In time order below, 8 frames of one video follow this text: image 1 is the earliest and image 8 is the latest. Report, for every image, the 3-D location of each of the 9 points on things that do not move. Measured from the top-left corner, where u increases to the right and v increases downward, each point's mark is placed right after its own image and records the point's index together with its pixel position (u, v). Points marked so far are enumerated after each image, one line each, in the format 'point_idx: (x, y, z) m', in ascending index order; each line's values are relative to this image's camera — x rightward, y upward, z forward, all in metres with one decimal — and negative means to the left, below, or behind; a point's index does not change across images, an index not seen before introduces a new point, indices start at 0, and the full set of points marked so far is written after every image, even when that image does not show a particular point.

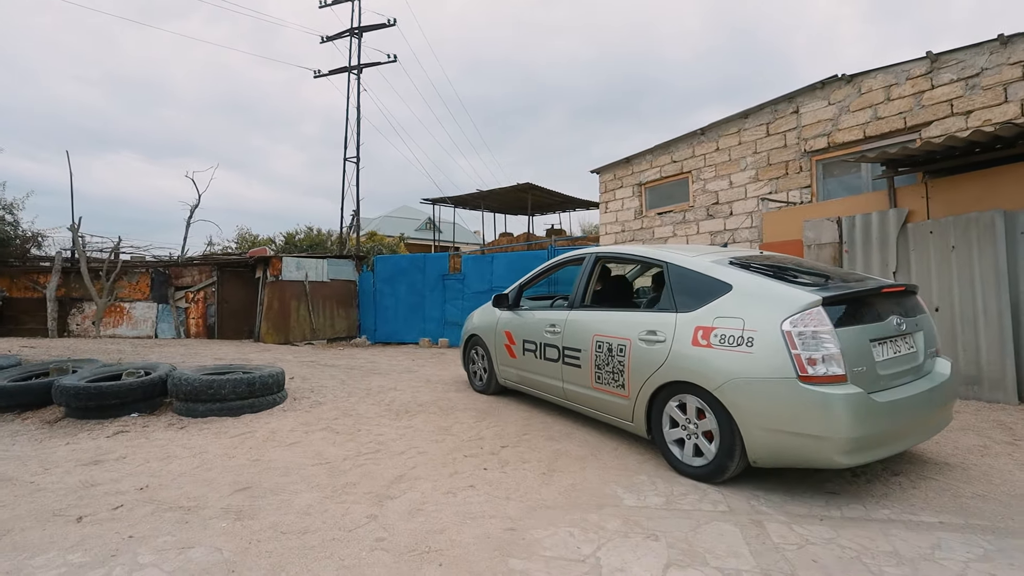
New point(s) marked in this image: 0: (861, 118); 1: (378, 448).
0: (+4.9, +2.4, +6.9) m
1: (-1.1, -1.4, +4.2) m
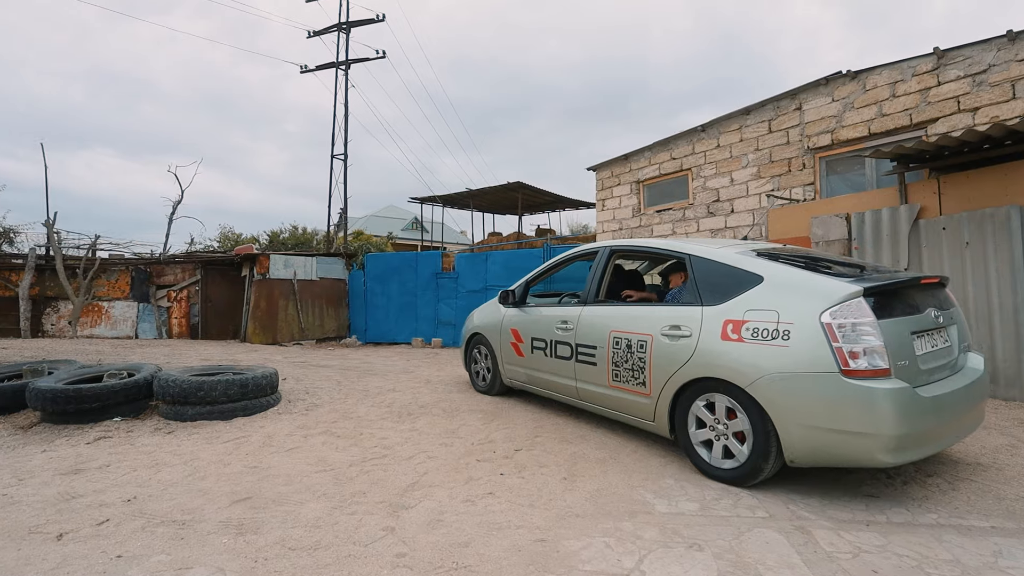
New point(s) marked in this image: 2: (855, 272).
0: (+4.9, +2.4, +6.8) m
1: (-1.0, -1.3, +3.9) m
2: (+2.3, +0.1, +3.1) m
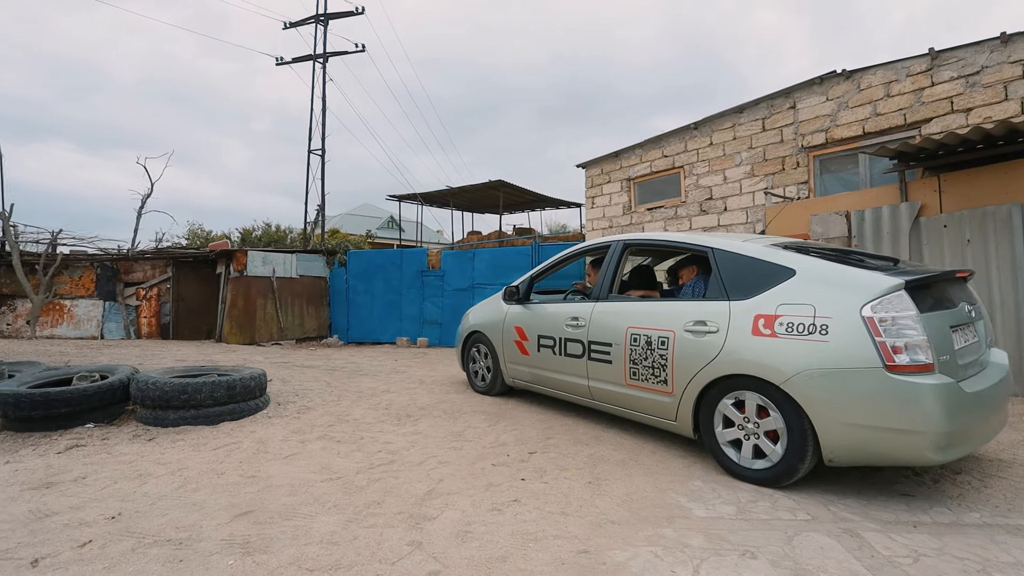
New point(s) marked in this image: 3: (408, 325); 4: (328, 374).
0: (+4.9, +2.5, +6.9) m
1: (-0.9, -1.3, +3.7) m
2: (+2.4, +0.1, +3.1) m
3: (-2.4, -0.8, +11.1) m
4: (-2.5, -1.2, +6.8) m
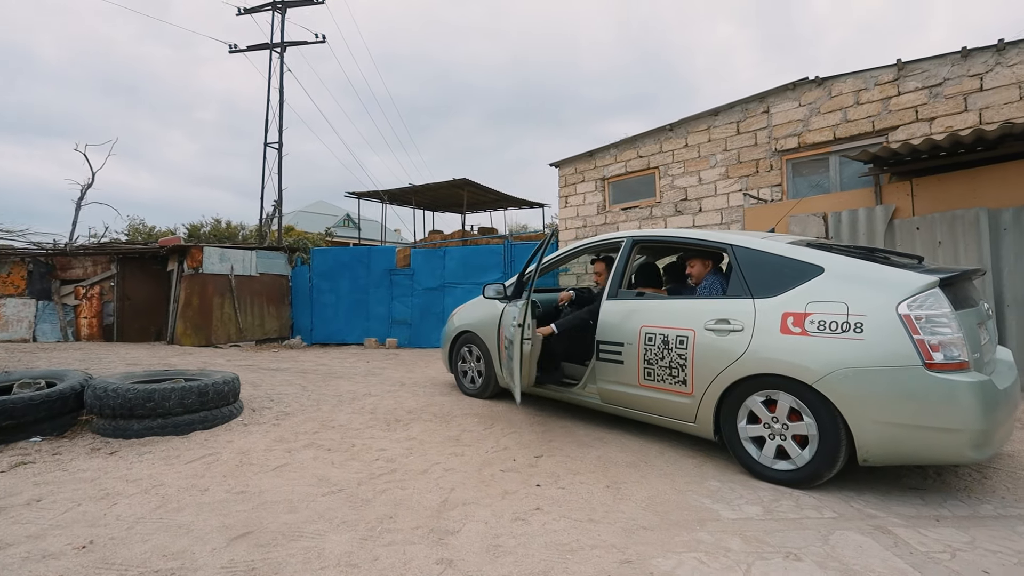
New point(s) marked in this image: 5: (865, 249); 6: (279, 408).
0: (+4.7, +2.5, +7.2) m
1: (-0.8, -1.2, +3.4) m
2: (+2.5, +0.2, +3.1) m
3: (-3.0, -0.8, +10.7) m
4: (-2.8, -1.1, +6.4) m
5: (+2.4, +0.3, +3.3) m
6: (-2.3, -1.2, +4.8) m
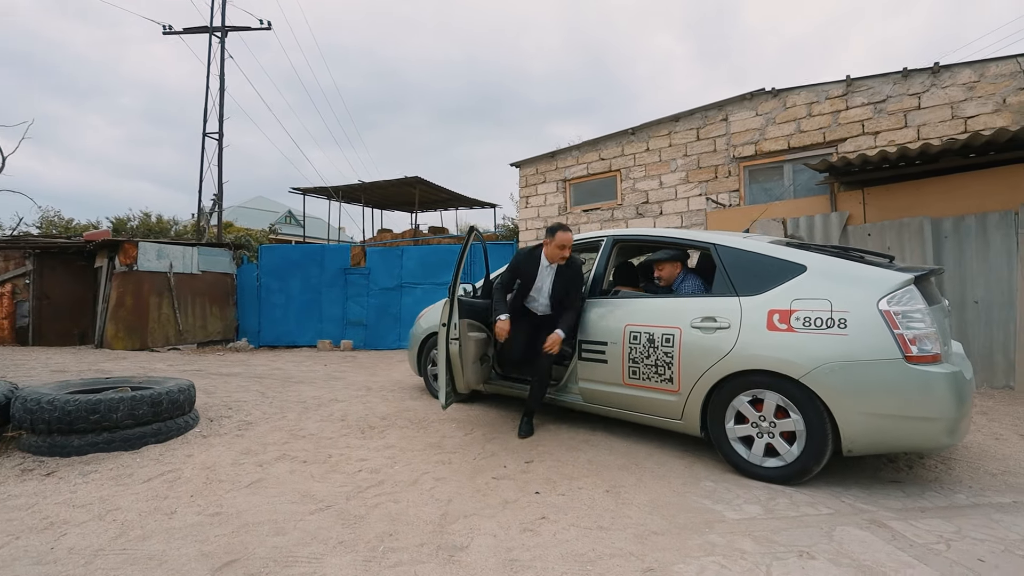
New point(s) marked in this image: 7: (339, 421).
0: (+4.2, +2.4, +7.5) m
1: (-0.9, -1.2, +3.2) m
2: (+2.5, +0.1, +3.3) m
3: (-3.8, -0.8, +10.2) m
4: (-3.1, -1.1, +5.9) m
5: (+2.3, +0.3, +3.4) m
6: (-2.5, -1.2, +4.5) m
7: (-1.6, -1.2, +4.5) m
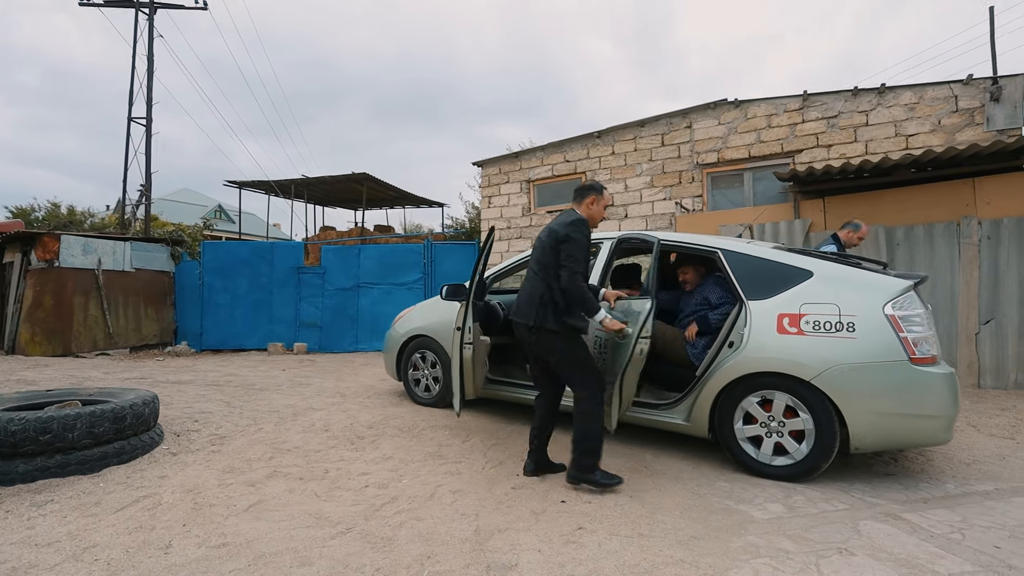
0: (+3.8, +2.4, +7.9) m
1: (-0.8, -1.2, +3.0) m
2: (+2.6, +0.1, +3.5) m
3: (-4.5, -0.8, +9.6) m
4: (-3.3, -1.1, +5.4) m
5: (+2.4, +0.2, +3.6) m
6: (-2.5, -1.2, +4.0) m
7: (-1.6, -1.2, +4.2) m
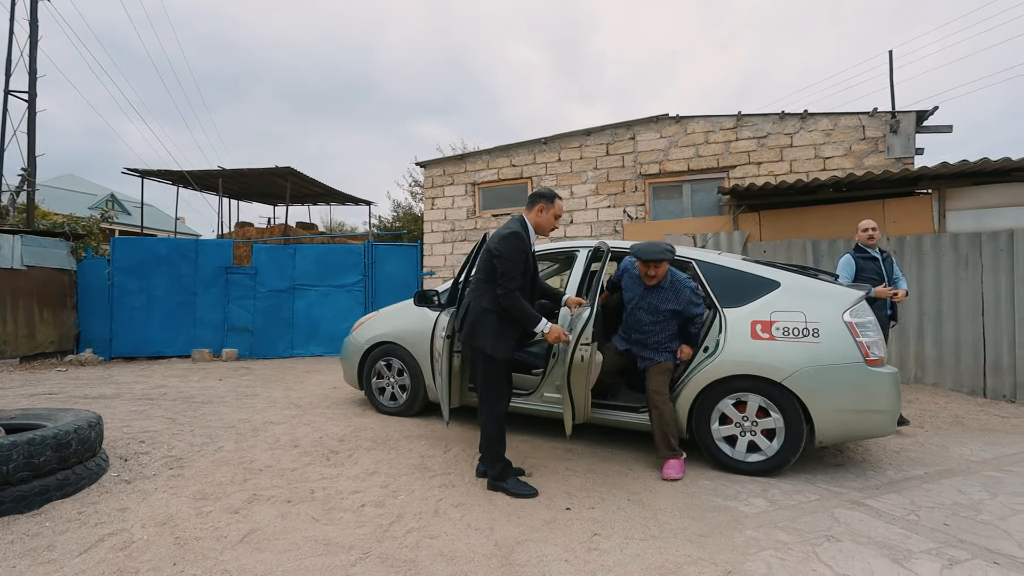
0: (+3.0, +2.3, +8.4) m
1: (-0.7, -1.3, +2.9) m
2: (+2.5, 0.0, +3.9) m
3: (-5.5, -0.8, +8.8) m
4: (-3.6, -1.2, +4.8) m
5: (+2.3, +0.2, +4.0) m
6: (-2.6, -1.2, +3.6) m
7: (-1.8, -1.3, +3.9) m
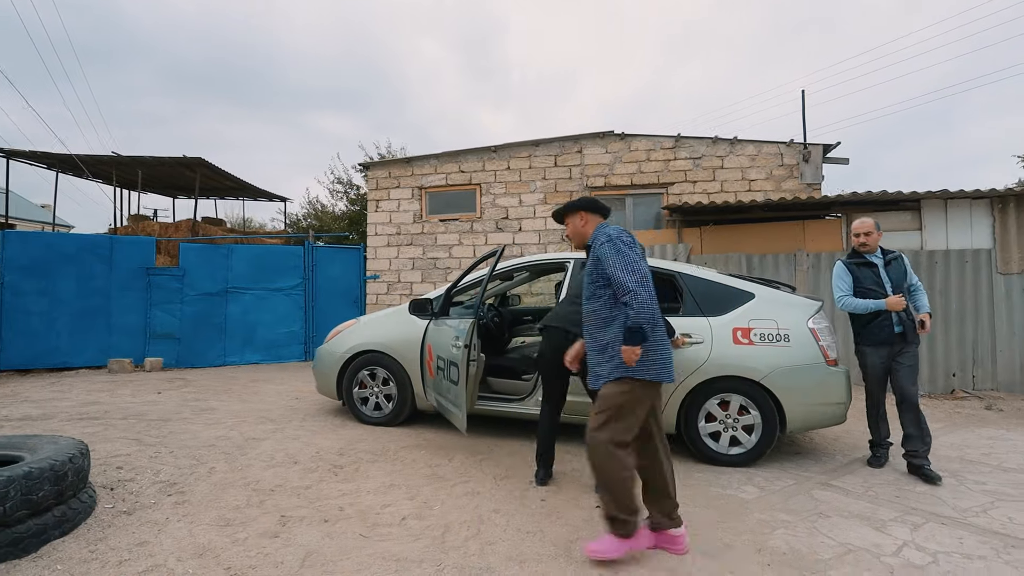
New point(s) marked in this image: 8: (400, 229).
0: (+2.2, +2.2, +9.1) m
1: (-0.5, -1.4, +2.9) m
2: (+2.5, -0.1, +4.5) m
3: (-6.2, -0.9, +7.8) m
4: (-3.7, -1.2, +4.3) m
5: (+2.3, +0.1, +4.5) m
6: (-2.5, -1.3, +3.3) m
7: (-1.7, -1.4, +3.7) m
8: (-2.2, +1.2, +10.0) m
